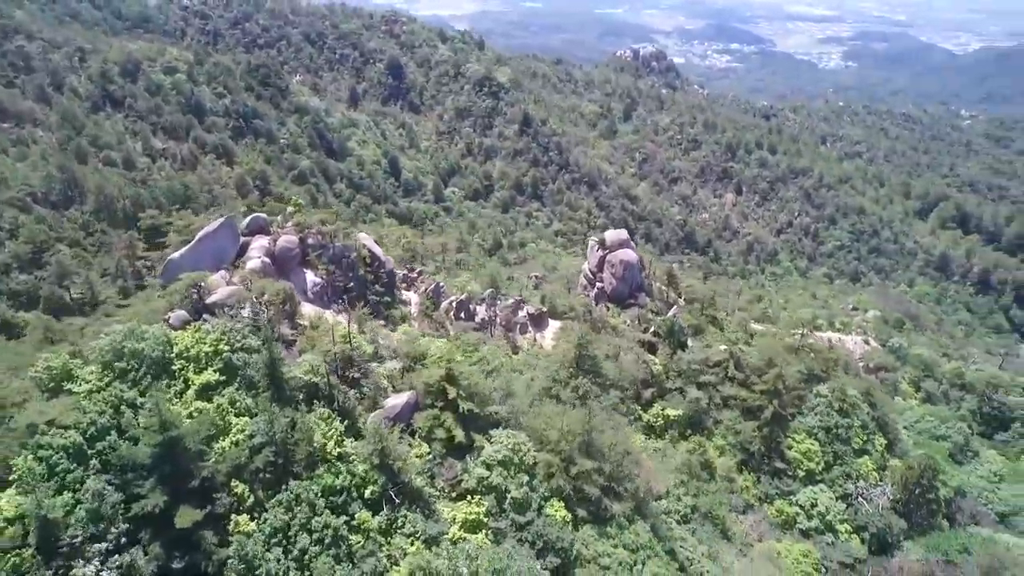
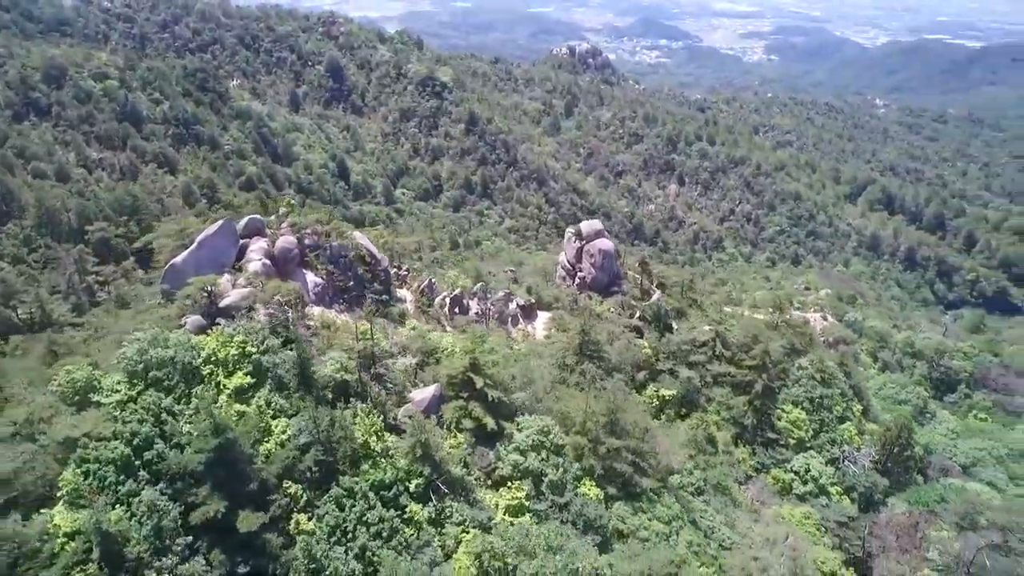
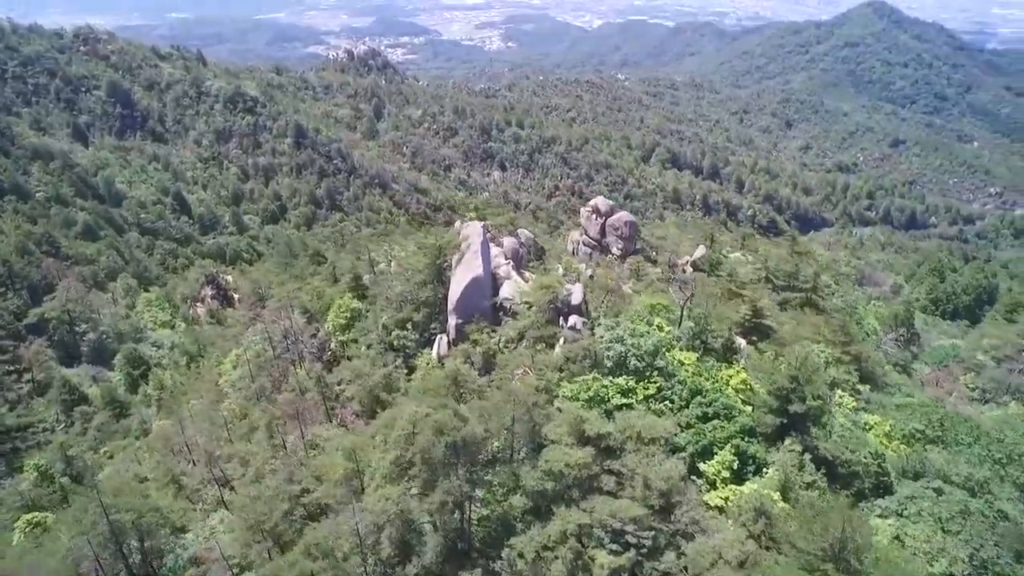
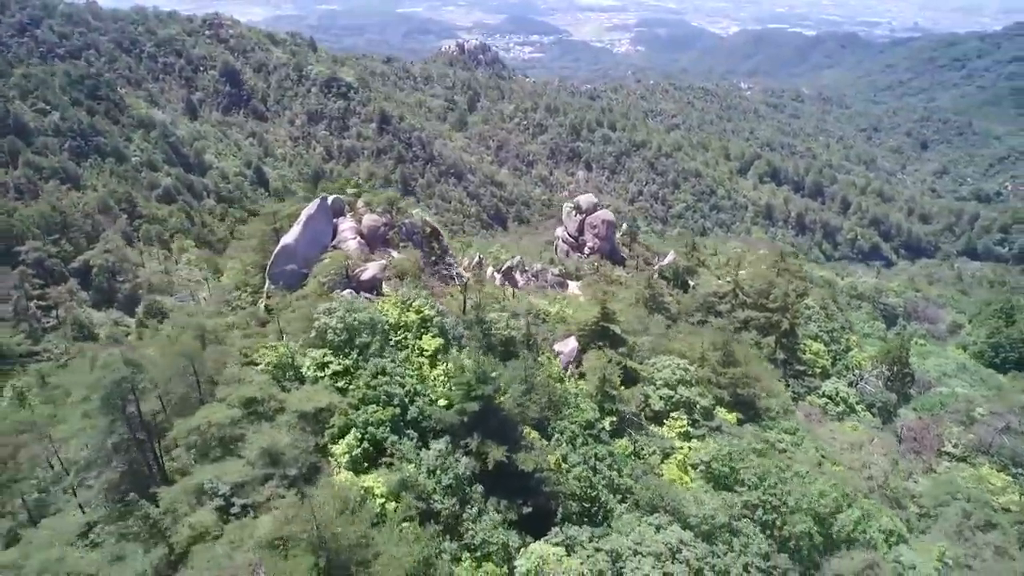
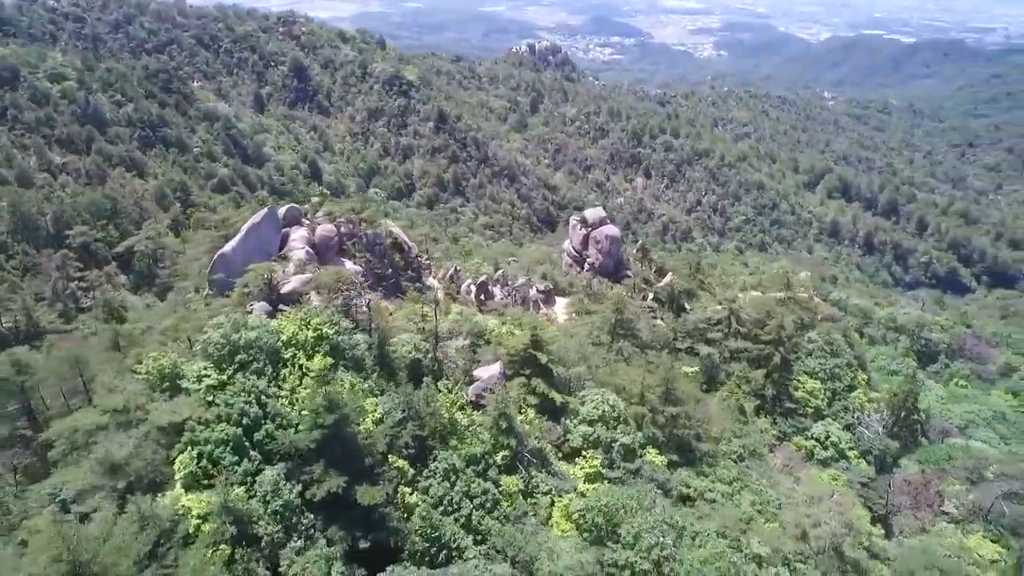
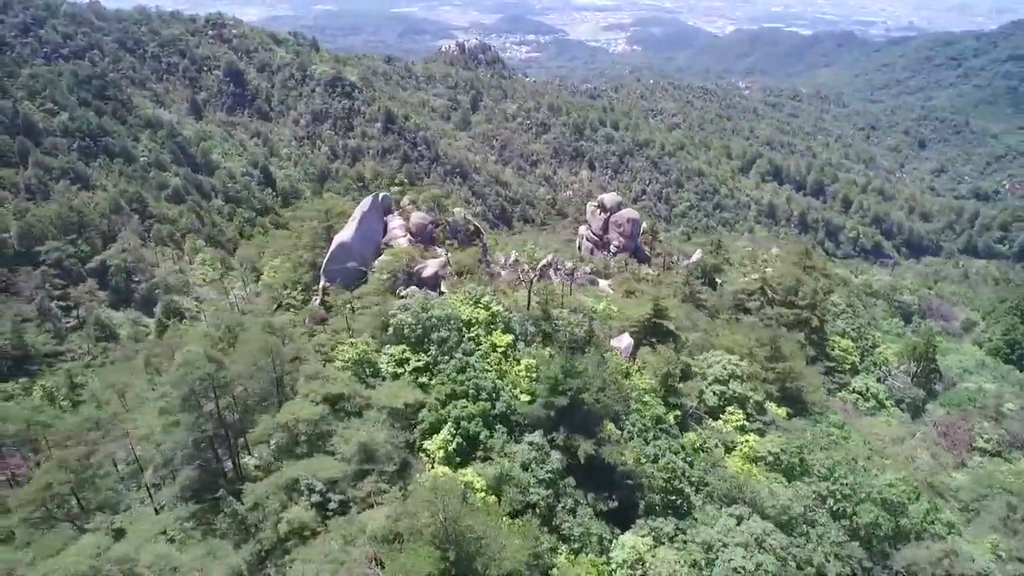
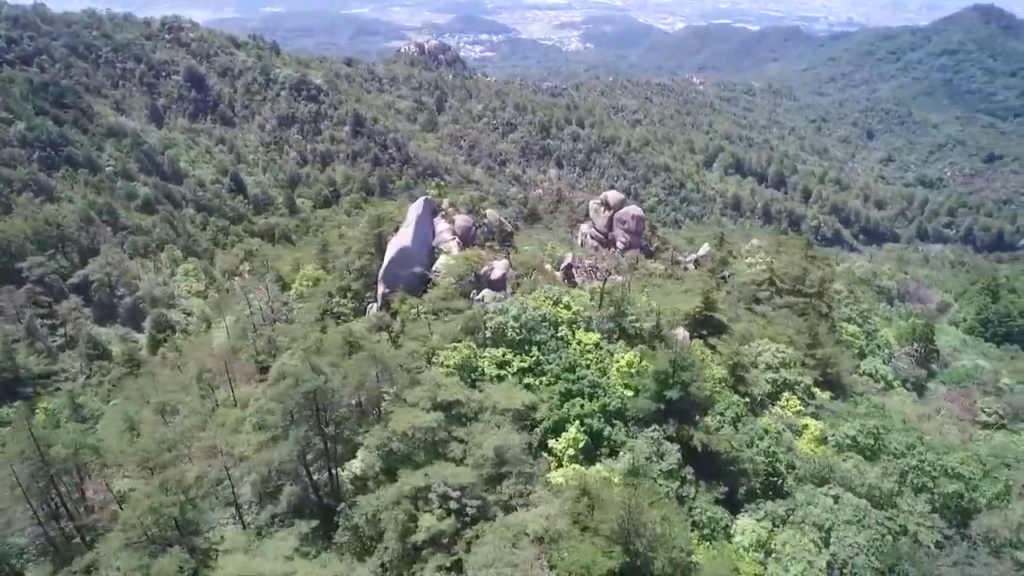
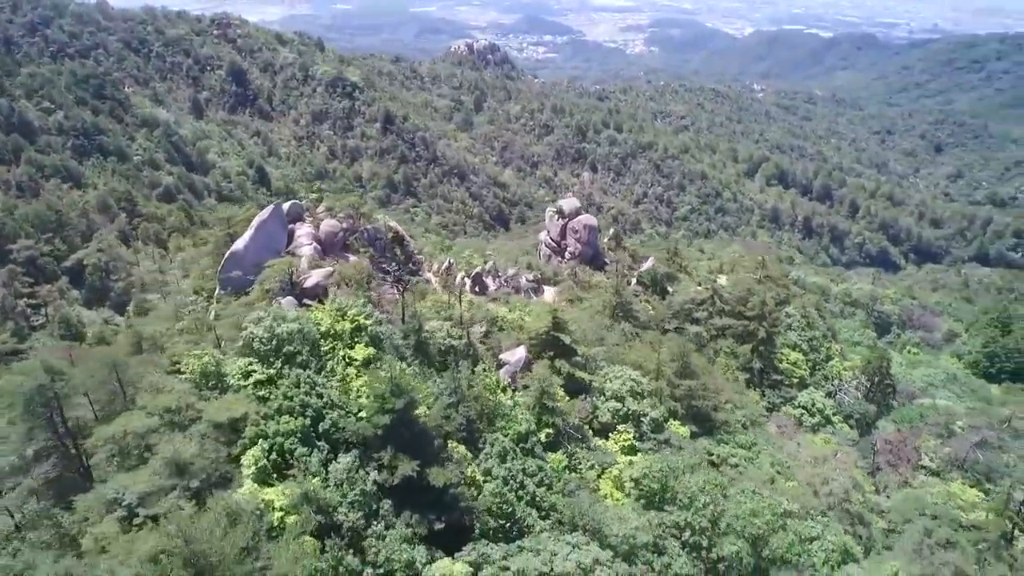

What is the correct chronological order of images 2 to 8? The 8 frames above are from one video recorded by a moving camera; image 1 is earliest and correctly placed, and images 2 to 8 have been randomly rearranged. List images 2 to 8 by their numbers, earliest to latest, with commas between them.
2, 5, 8, 4, 6, 7, 3
